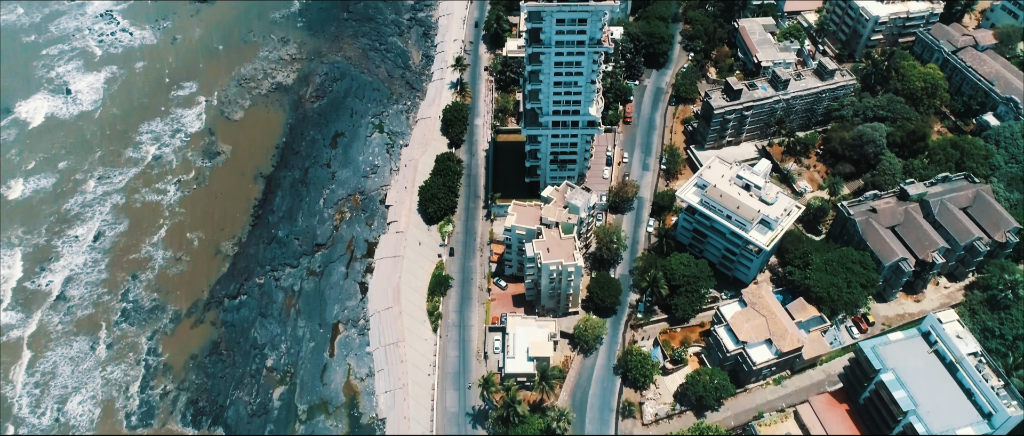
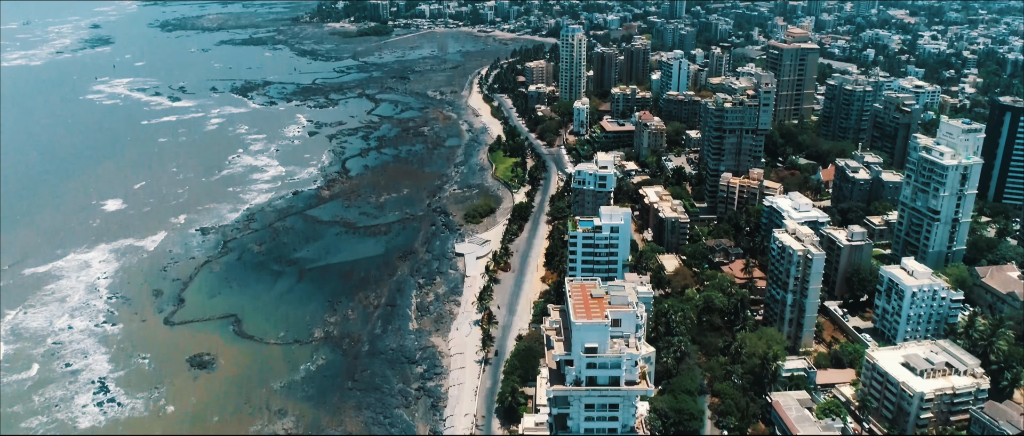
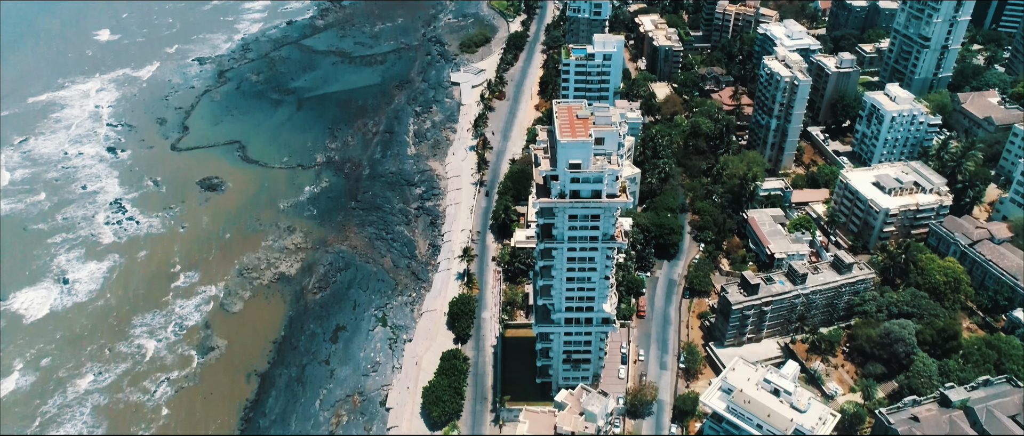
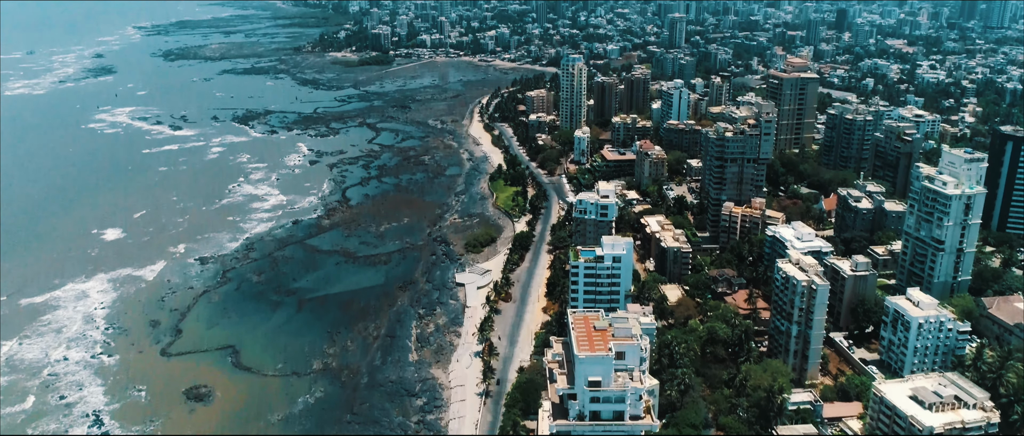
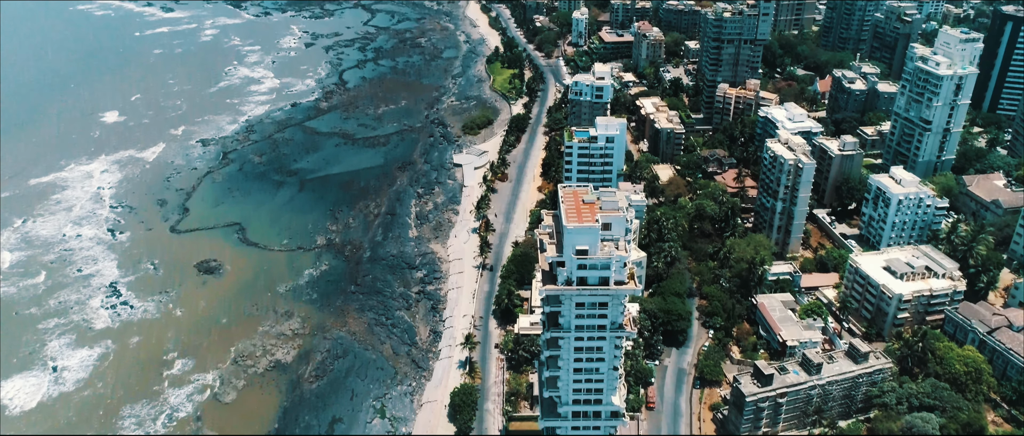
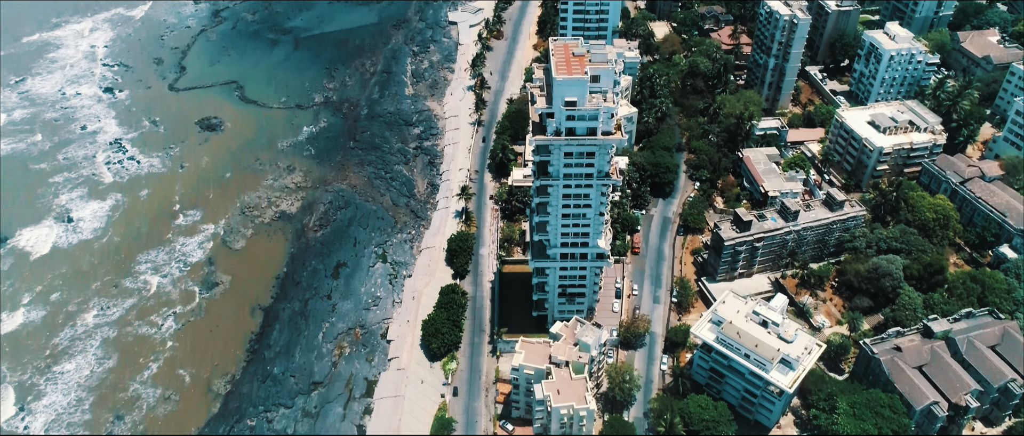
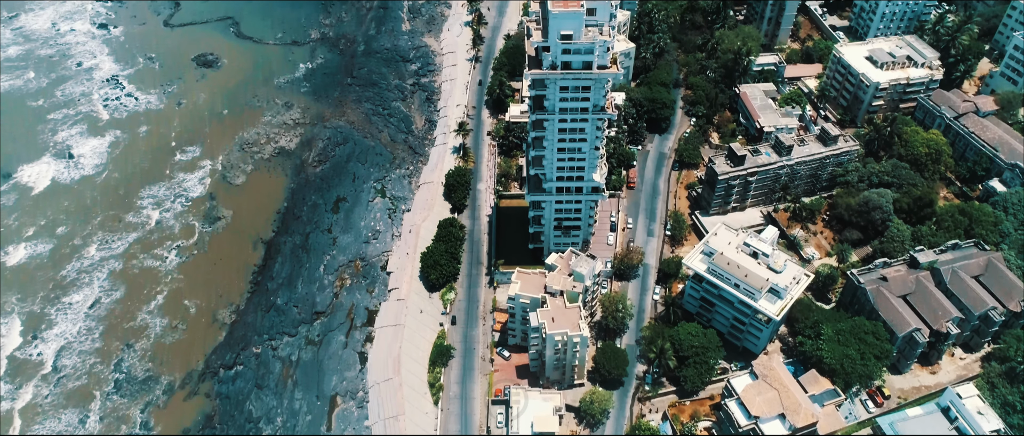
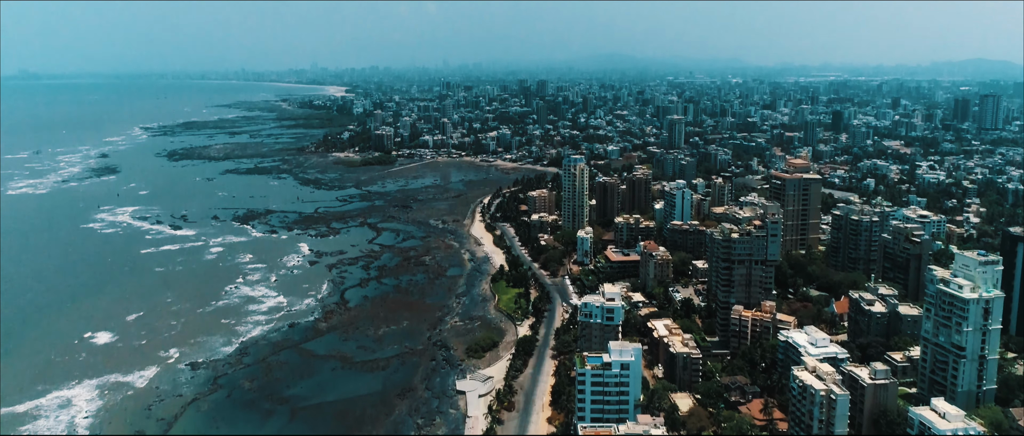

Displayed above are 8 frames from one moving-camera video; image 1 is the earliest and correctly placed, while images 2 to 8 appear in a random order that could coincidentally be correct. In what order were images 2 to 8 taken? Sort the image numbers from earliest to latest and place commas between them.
7, 6, 3, 5, 2, 4, 8
